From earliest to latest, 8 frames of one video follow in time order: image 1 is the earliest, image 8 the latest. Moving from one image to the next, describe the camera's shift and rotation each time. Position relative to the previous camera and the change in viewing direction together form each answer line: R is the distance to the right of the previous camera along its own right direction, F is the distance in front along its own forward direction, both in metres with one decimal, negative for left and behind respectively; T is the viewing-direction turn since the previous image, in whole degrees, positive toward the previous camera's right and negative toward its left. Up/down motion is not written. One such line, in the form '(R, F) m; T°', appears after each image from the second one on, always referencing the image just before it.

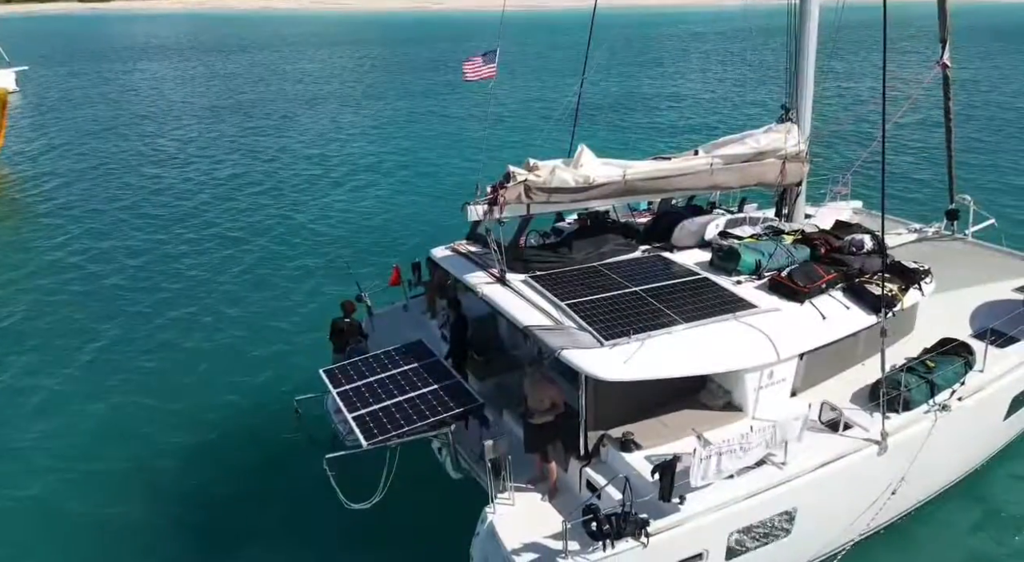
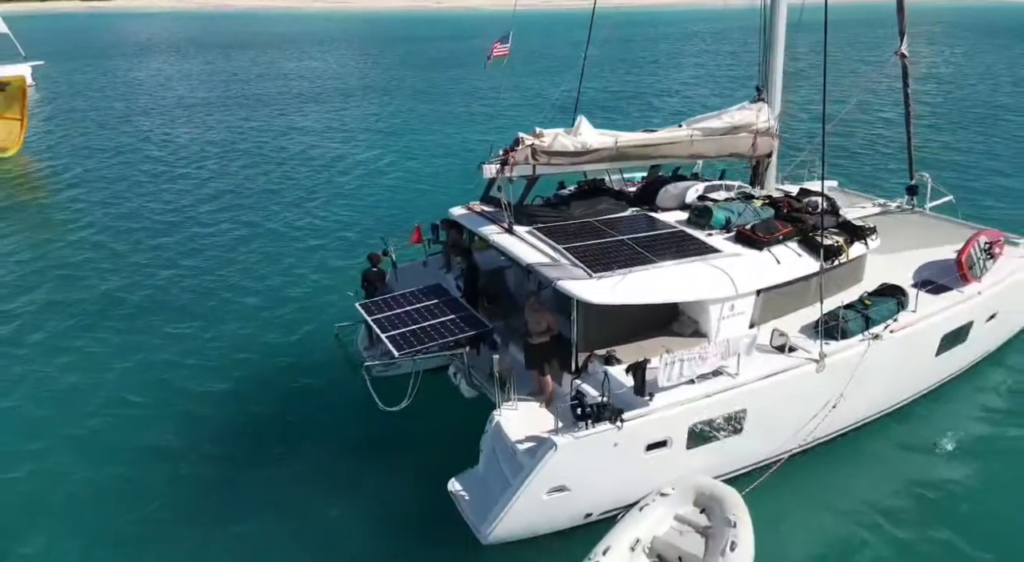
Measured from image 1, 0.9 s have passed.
(0.0, -1.4) m; -1°
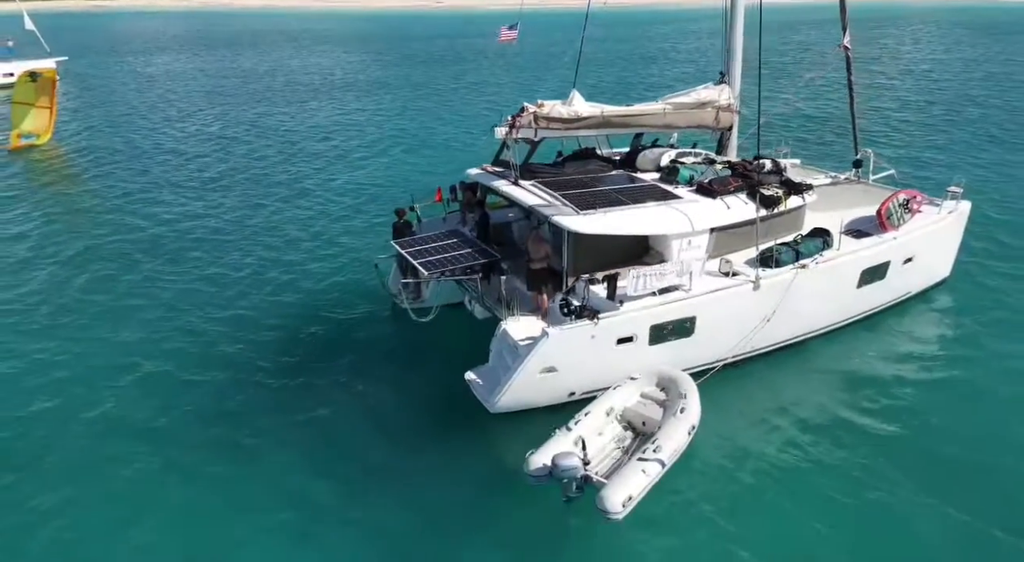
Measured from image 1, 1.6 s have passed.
(0.0, -2.1) m; 0°
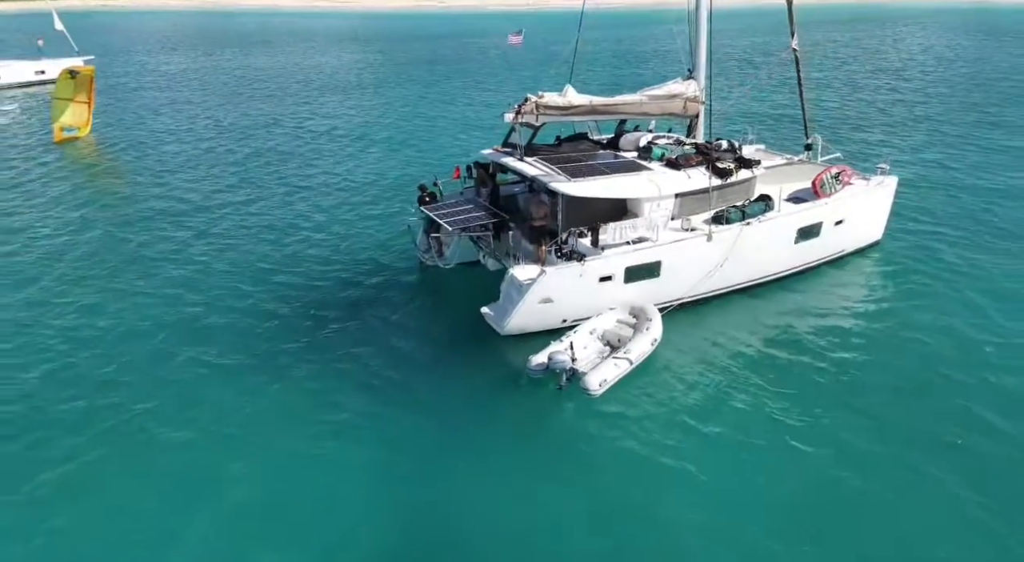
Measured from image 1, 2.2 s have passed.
(-0.1, -2.6) m; 0°
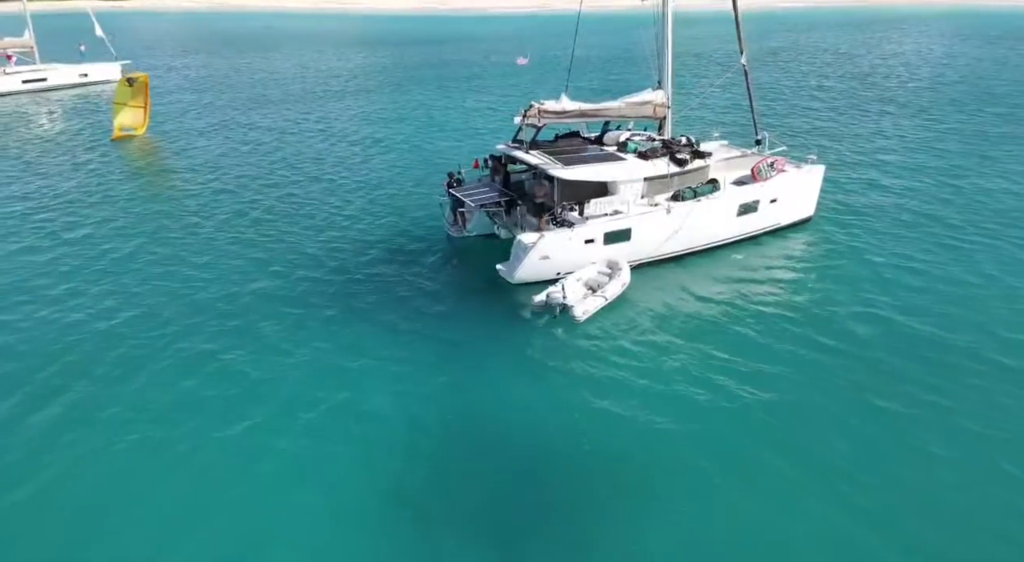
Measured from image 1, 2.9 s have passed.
(-0.1, -3.9) m; 0°
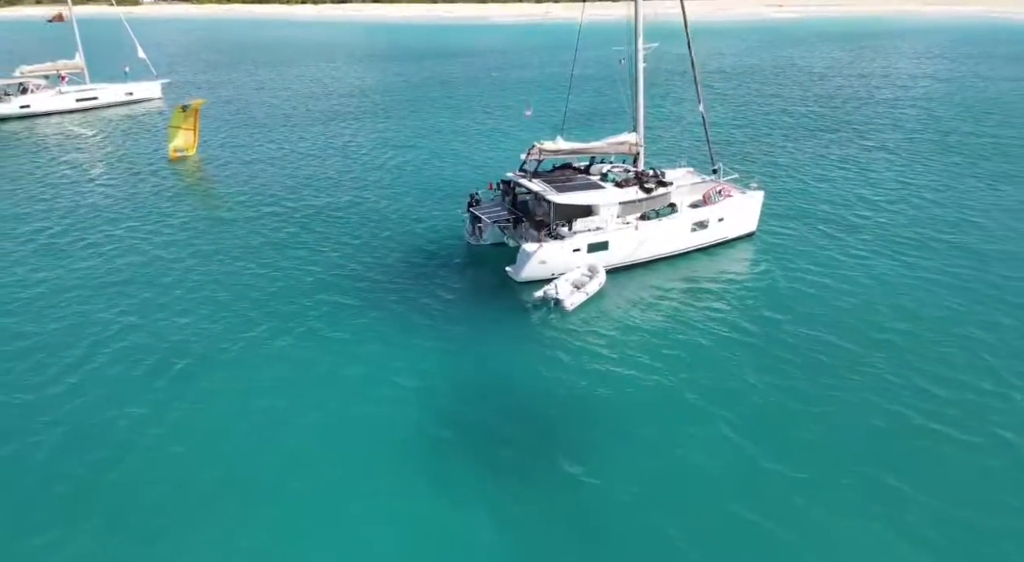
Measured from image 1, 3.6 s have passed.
(-0.2, -5.1) m; 0°
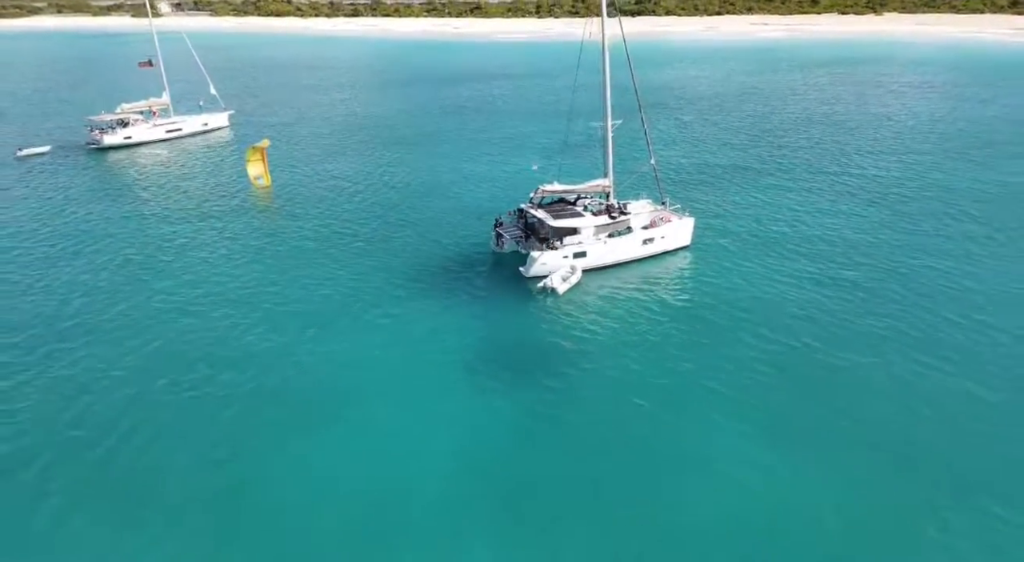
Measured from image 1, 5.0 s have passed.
(-0.6, -11.4) m; 0°
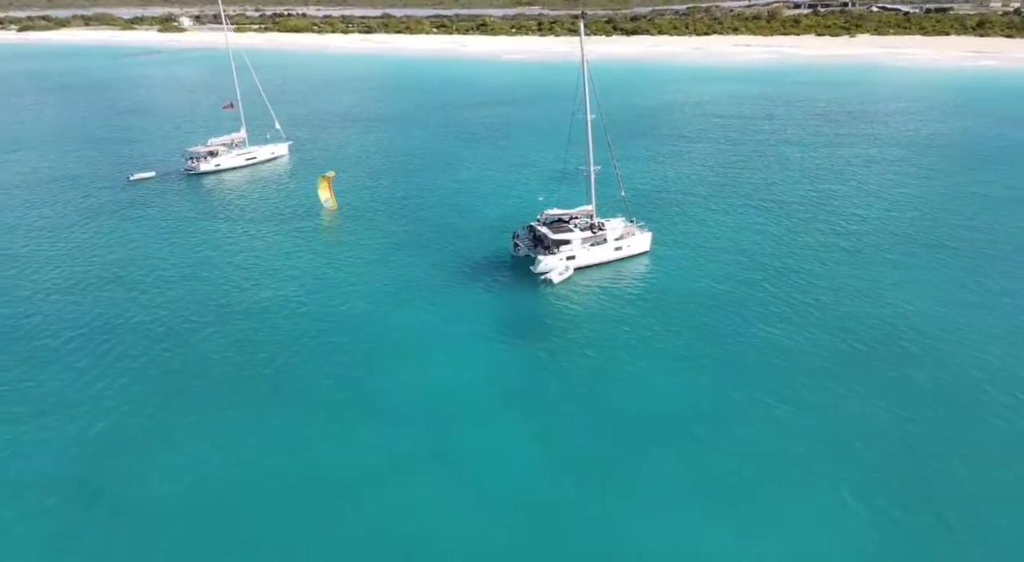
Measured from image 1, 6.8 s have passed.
(-0.8, -15.4) m; 0°
